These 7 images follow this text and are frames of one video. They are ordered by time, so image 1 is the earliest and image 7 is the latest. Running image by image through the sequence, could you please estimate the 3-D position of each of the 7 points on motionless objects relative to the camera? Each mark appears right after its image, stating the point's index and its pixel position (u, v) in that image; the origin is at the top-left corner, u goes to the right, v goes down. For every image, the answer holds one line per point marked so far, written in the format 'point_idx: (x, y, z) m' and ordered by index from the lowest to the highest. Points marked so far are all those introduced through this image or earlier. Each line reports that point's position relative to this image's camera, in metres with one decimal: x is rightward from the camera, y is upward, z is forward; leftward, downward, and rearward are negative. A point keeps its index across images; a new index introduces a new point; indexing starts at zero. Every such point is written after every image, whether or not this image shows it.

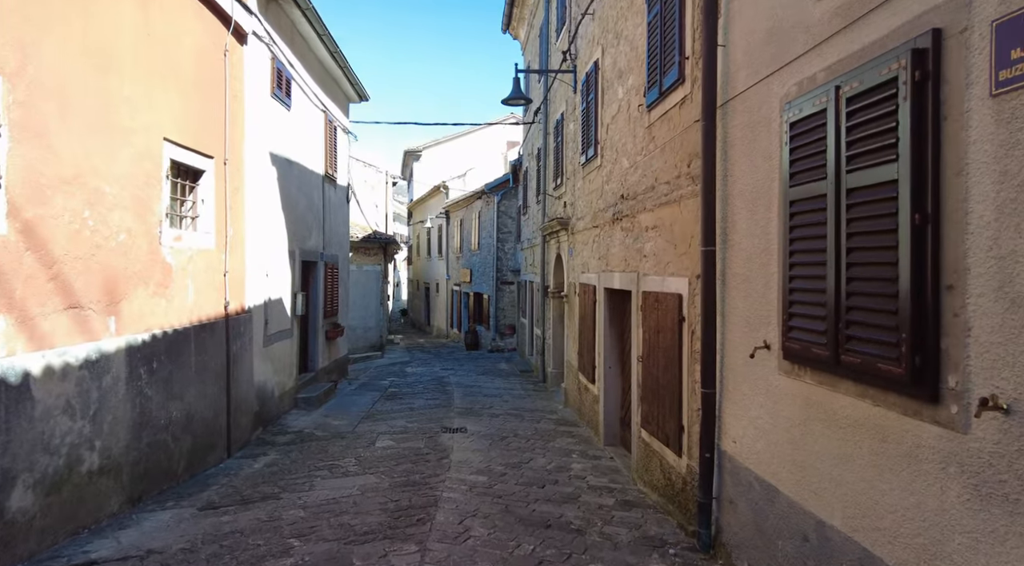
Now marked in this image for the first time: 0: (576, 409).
0: (+0.8, -1.7, +9.1) m
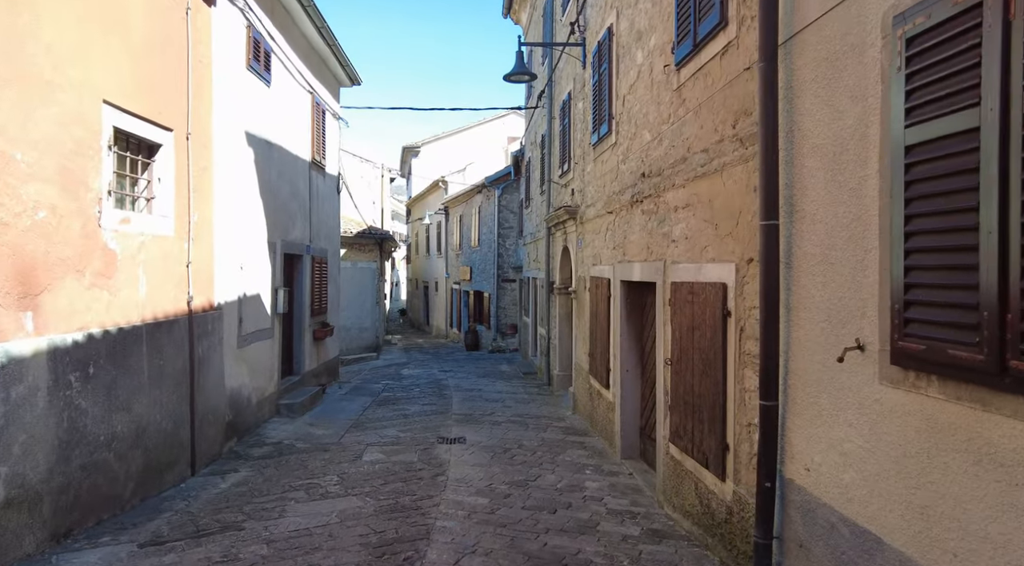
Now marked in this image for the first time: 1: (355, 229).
0: (+0.9, -1.6, +8.3) m
1: (-3.9, +1.4, +17.3) m
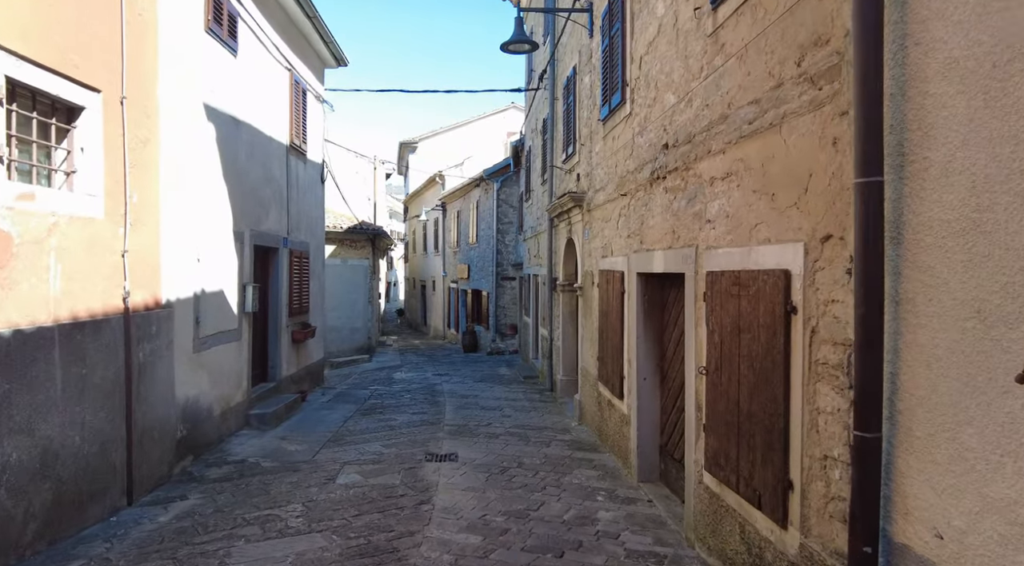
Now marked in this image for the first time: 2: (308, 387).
0: (+0.9, -1.5, +7.3) m
1: (-3.9, +1.4, +16.3) m
2: (-3.1, -1.6, +10.5) m
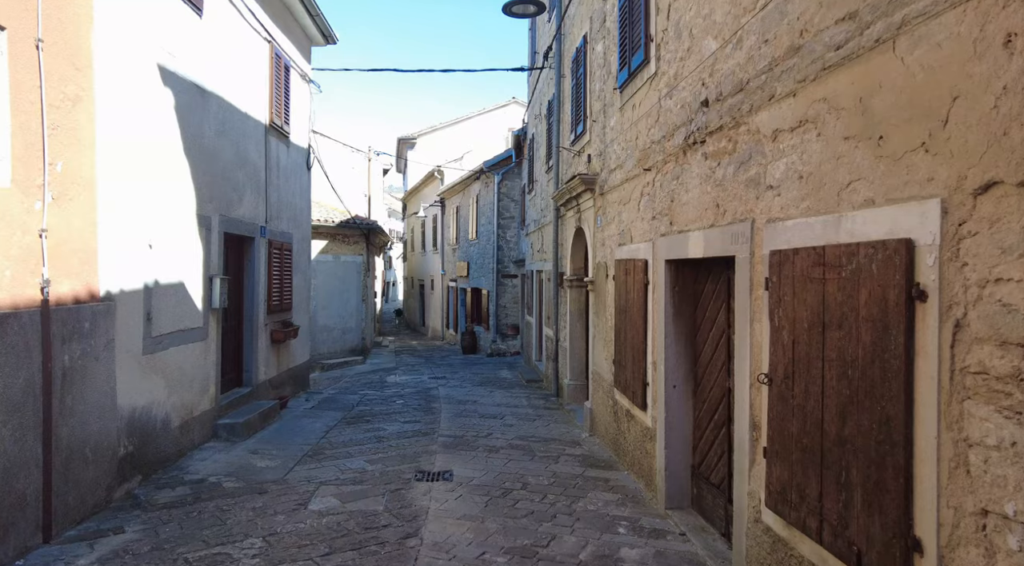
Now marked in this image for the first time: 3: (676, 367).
0: (+0.9, -1.5, +6.4) m
1: (-3.8, +1.5, +15.4) m
2: (-3.0, -1.5, +9.6) m
3: (+1.1, -0.6, +4.8) m
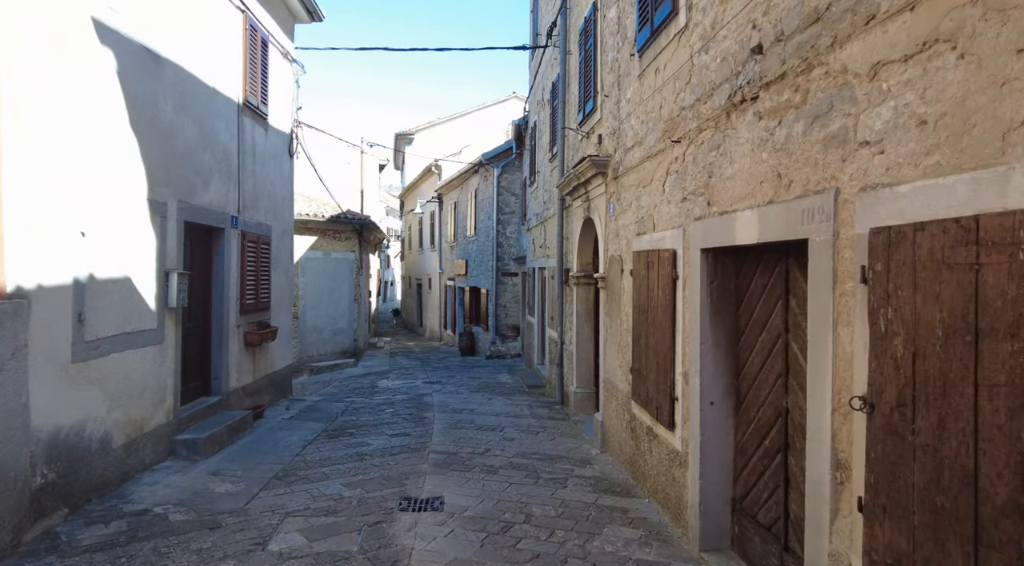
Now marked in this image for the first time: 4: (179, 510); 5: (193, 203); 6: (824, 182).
0: (+0.9, -1.4, +5.6) m
1: (-3.8, +1.5, +14.6) m
2: (-3.0, -1.5, +8.7) m
3: (+1.1, -0.5, +3.9) m
4: (-2.2, -1.5, +4.7) m
5: (-2.9, +0.7, +6.3) m
6: (+1.2, +0.4, +2.7) m
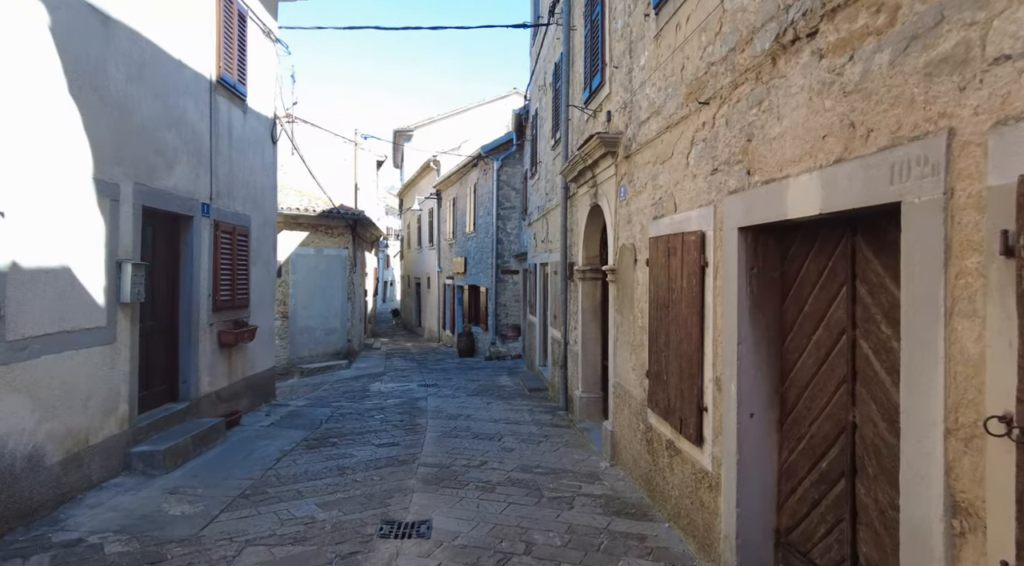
0: (+0.9, -1.4, +4.9) m
1: (-3.8, +1.5, +13.9) m
2: (-3.0, -1.4, +8.0) m
3: (+1.1, -0.5, +3.2) m
4: (-2.2, -1.5, +4.0) m
5: (-2.9, +0.8, +5.6) m
6: (+1.2, +0.4, +2.0) m
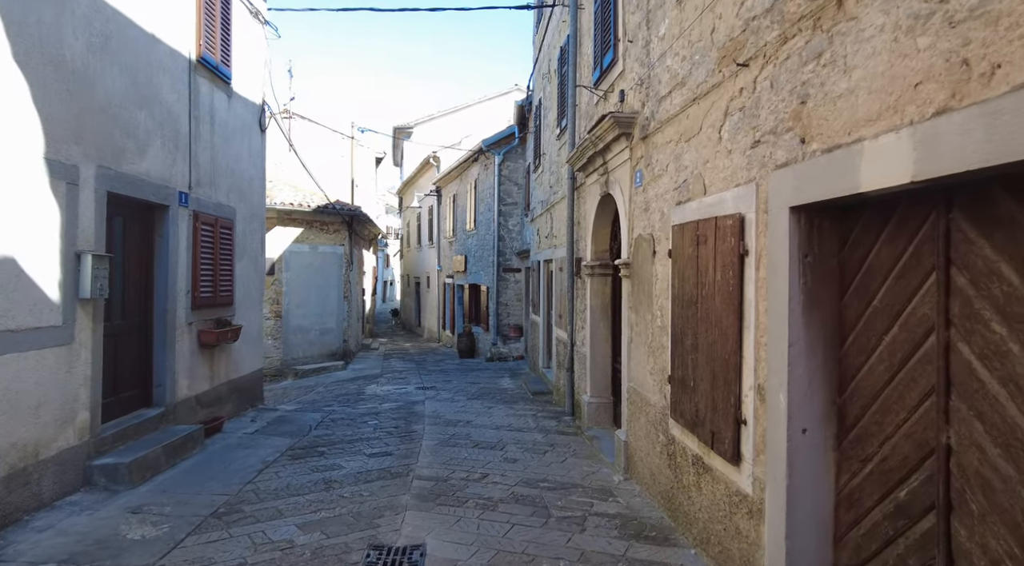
0: (+0.9, -1.3, +4.3) m
1: (-3.8, +1.6, +13.4) m
2: (-3.0, -1.4, +7.5) m
3: (+1.1, -0.4, +2.7) m
4: (-2.2, -1.4, +3.4) m
5: (-2.9, +0.8, +5.1) m
6: (+1.2, +0.5, +1.4) m
